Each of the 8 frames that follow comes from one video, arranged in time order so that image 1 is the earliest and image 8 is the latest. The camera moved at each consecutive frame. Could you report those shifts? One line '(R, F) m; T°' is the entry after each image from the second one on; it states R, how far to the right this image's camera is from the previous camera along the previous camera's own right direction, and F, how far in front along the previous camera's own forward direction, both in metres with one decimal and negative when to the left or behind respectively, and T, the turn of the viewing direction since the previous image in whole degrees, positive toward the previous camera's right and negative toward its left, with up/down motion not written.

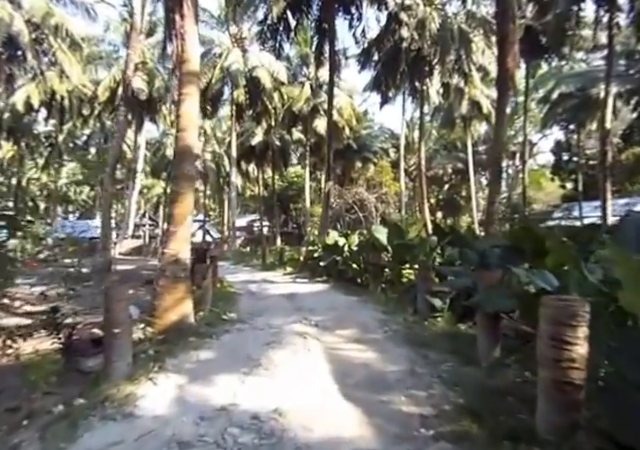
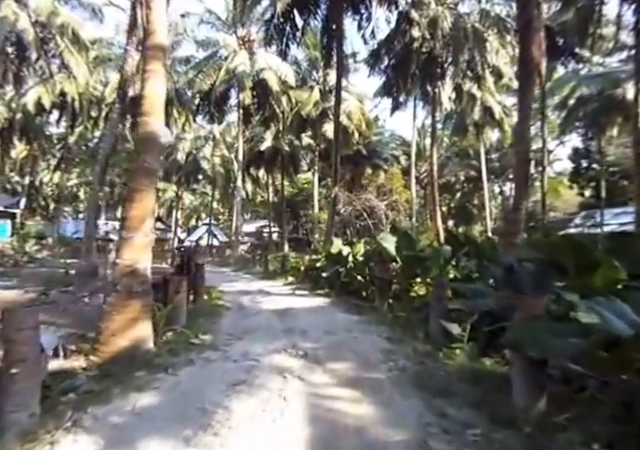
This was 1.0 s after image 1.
(+0.2, +1.0) m; -1°
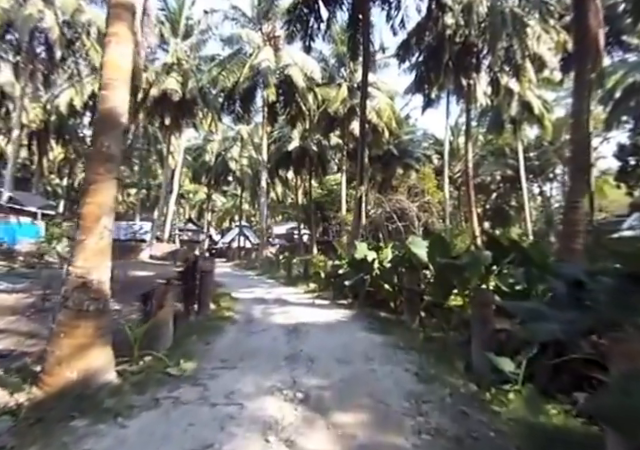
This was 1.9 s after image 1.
(+0.2, +1.0) m; -4°
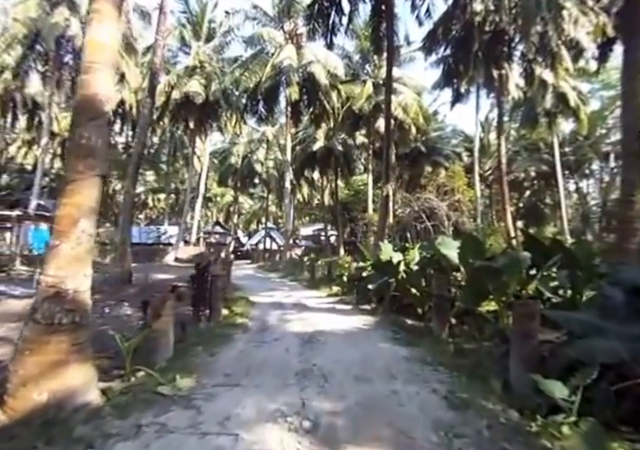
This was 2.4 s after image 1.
(+0.1, +0.6) m; -4°
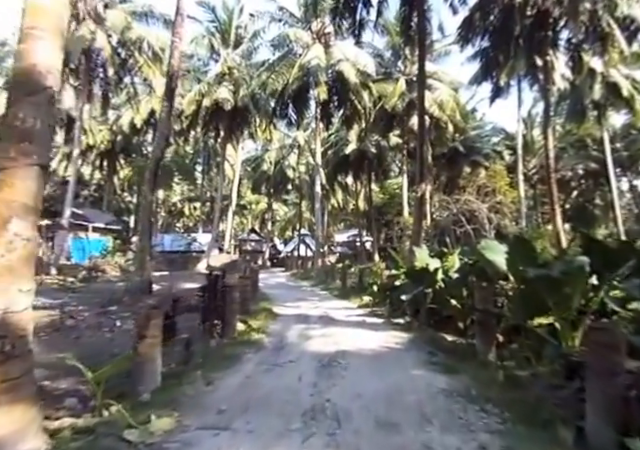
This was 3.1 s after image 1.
(+0.2, +0.8) m; -5°
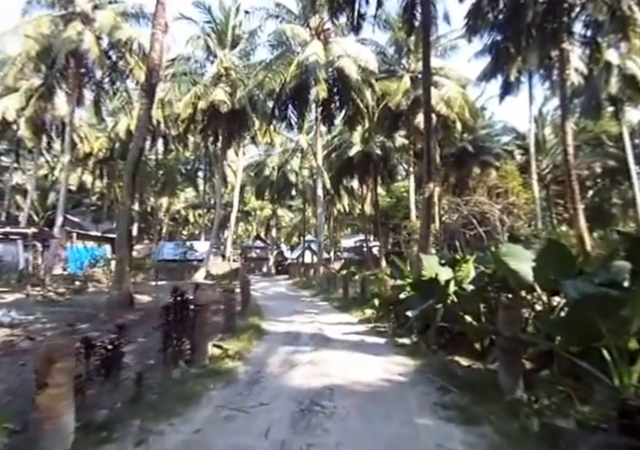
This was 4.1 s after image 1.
(+0.3, +1.1) m; -1°
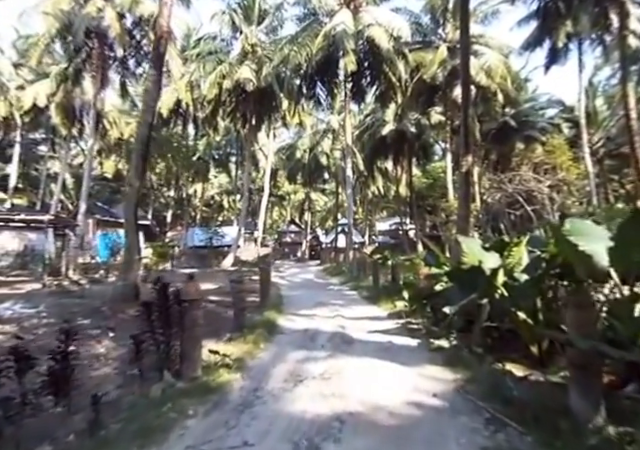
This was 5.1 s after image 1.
(+0.2, +1.1) m; -5°
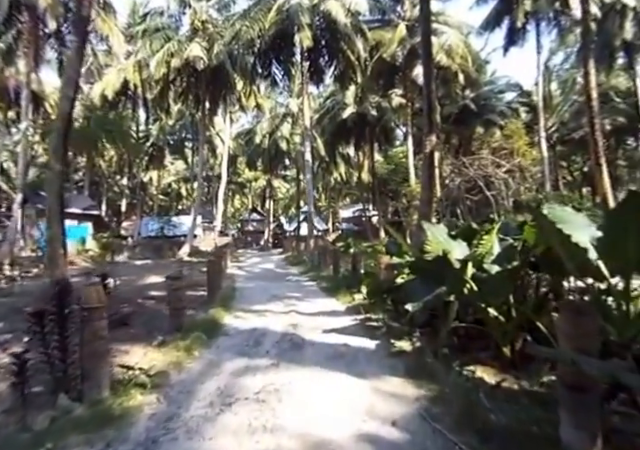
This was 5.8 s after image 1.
(+0.2, +0.8) m; +4°
